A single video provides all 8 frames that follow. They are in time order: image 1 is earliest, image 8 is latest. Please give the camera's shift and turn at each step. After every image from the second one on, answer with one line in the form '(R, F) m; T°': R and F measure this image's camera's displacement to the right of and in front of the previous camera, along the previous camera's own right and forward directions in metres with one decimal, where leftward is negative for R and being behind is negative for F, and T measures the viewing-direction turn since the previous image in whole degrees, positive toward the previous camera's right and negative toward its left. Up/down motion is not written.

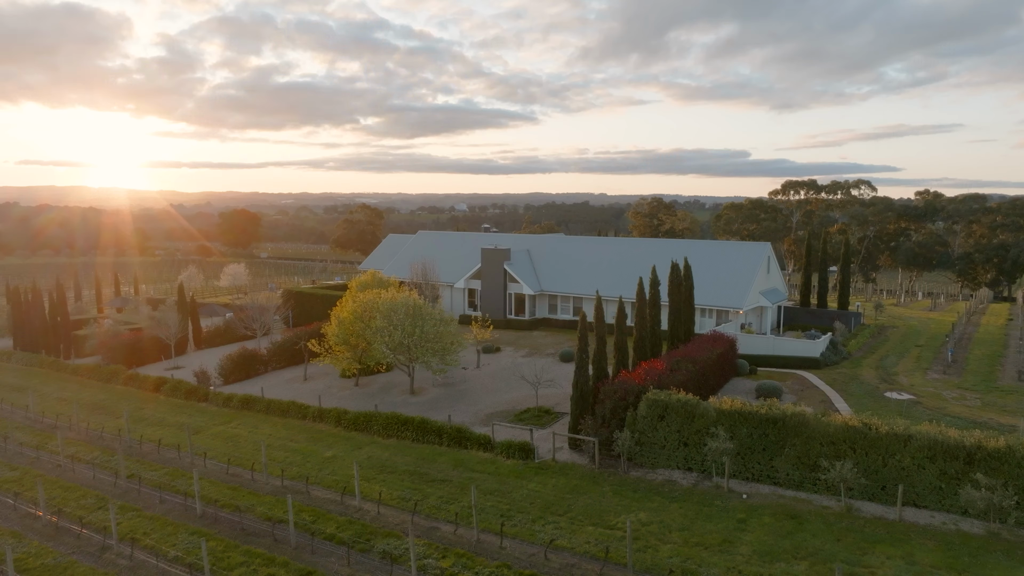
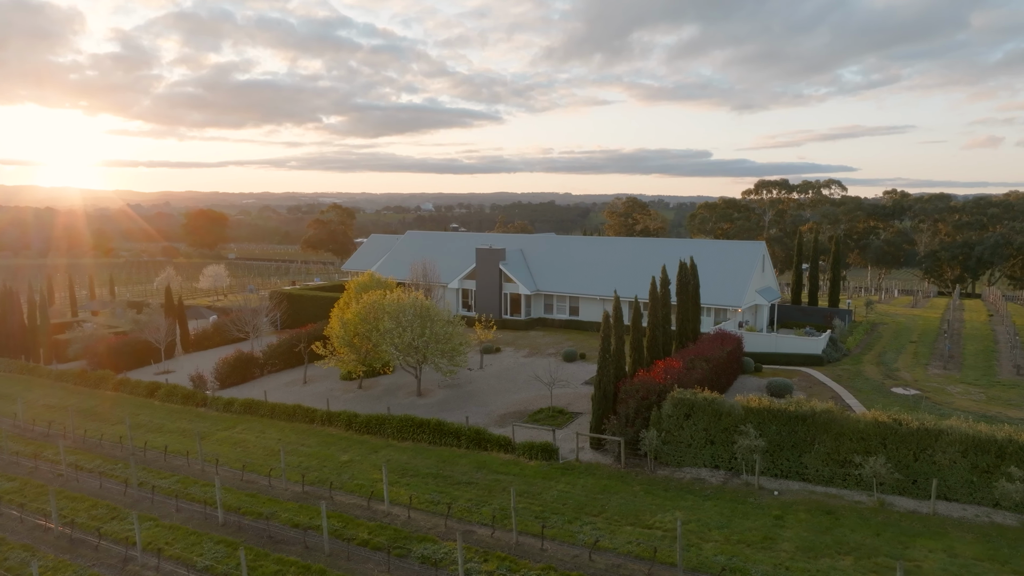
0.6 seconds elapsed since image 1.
(-1.5, +0.1) m; +3°
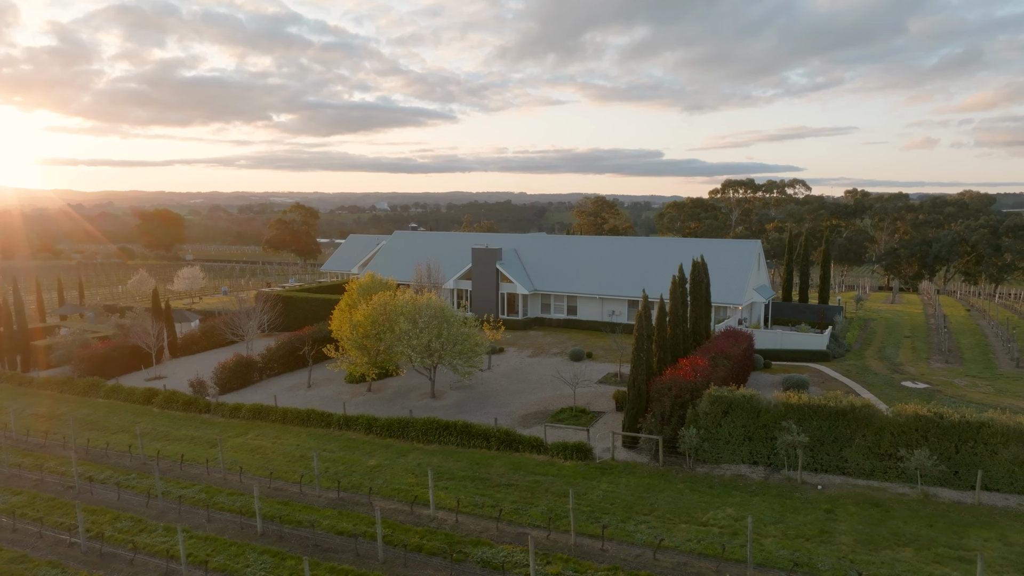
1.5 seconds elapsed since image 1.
(-2.0, +0.2) m; +3°
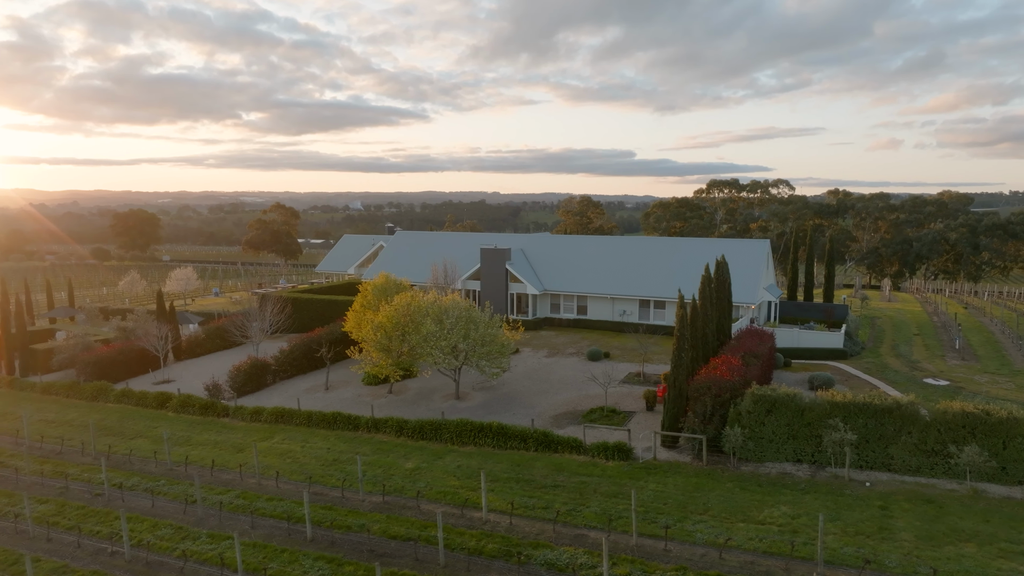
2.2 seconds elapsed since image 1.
(-1.7, +0.1) m; +2°
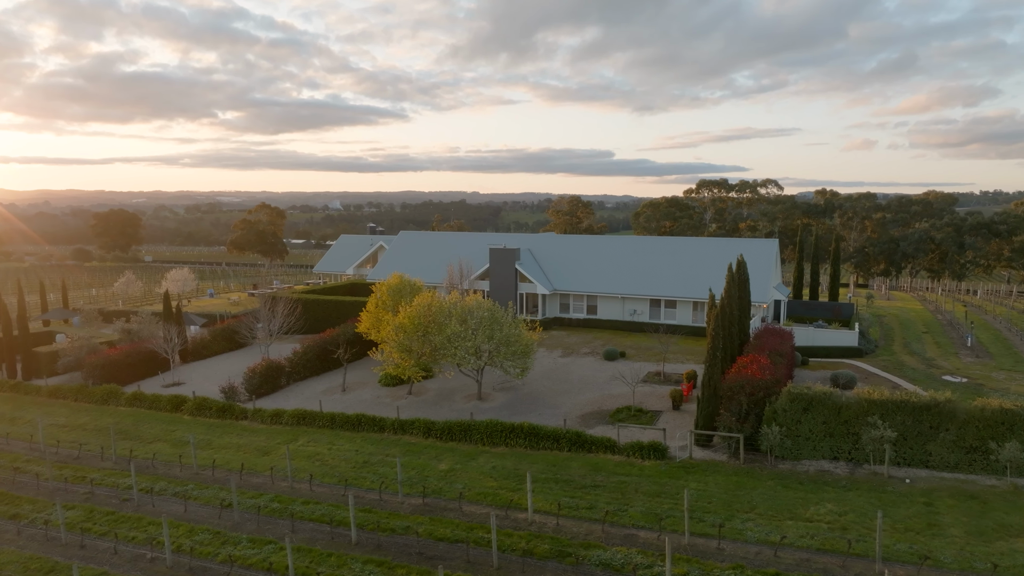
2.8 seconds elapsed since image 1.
(-1.4, +0.1) m; +2°
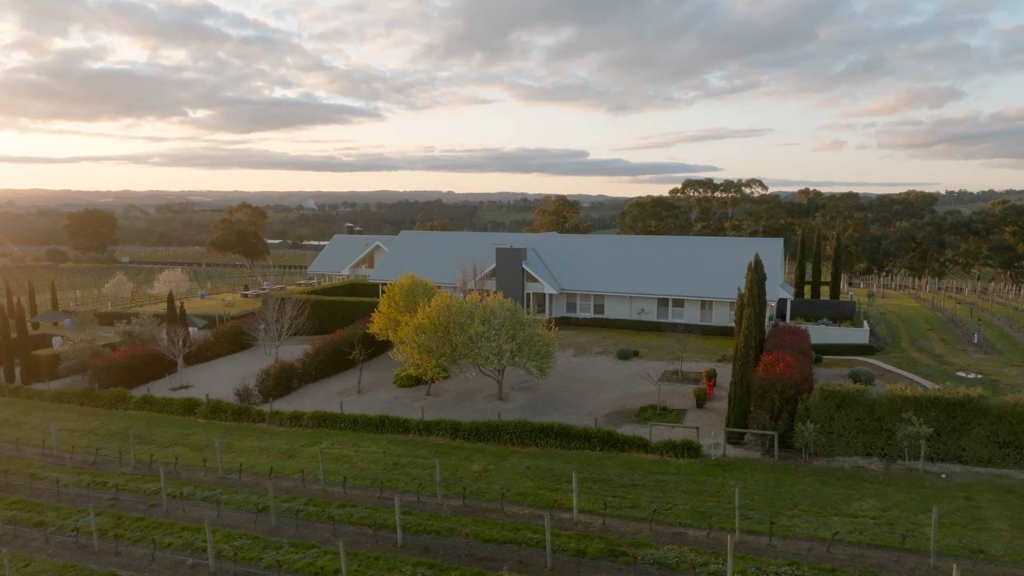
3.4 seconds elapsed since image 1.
(-1.5, +0.1) m; +2°
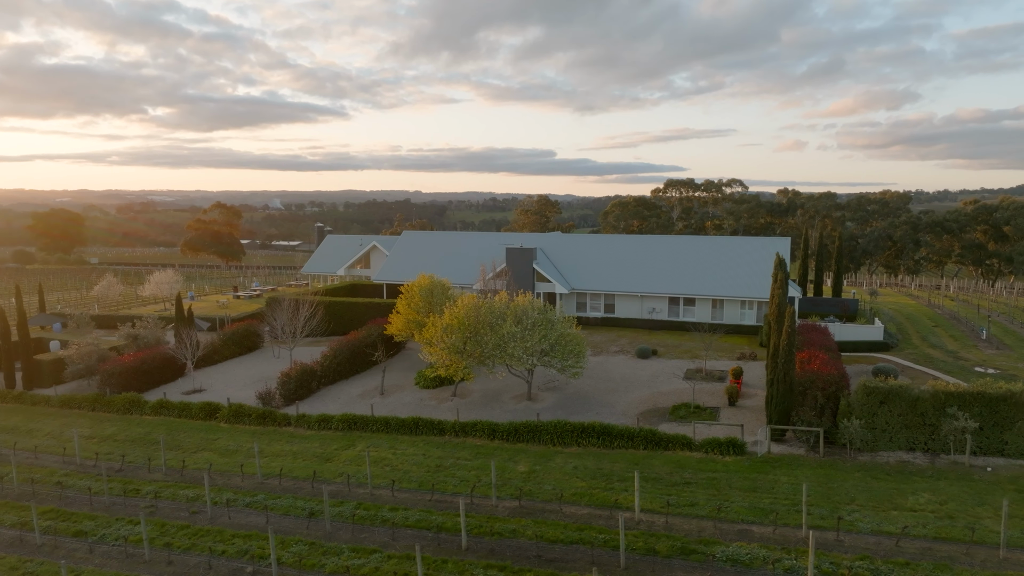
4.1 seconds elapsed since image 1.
(-2.1, +0.1) m; +2°
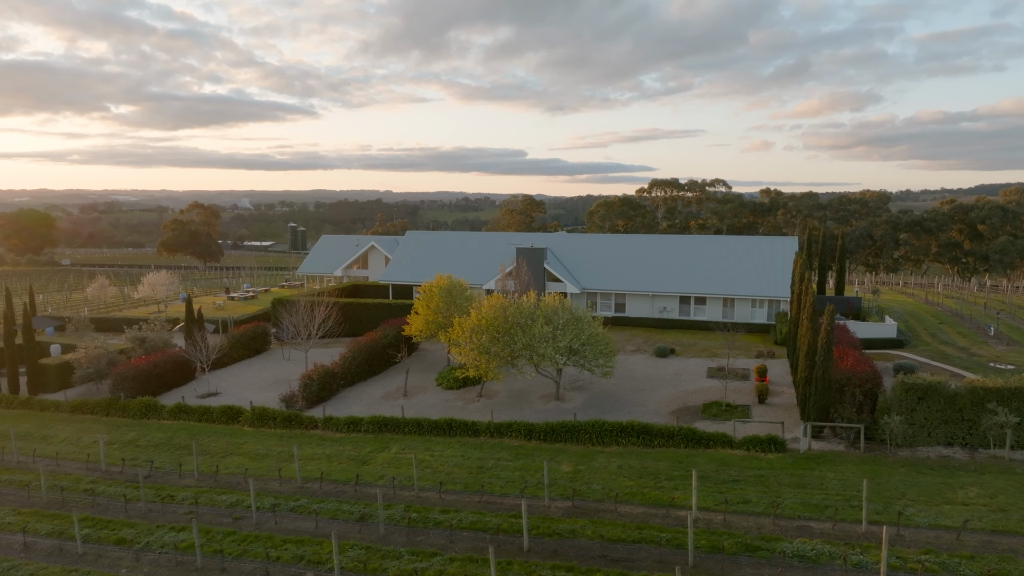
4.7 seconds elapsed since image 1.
(-1.9, +0.1) m; +2°
